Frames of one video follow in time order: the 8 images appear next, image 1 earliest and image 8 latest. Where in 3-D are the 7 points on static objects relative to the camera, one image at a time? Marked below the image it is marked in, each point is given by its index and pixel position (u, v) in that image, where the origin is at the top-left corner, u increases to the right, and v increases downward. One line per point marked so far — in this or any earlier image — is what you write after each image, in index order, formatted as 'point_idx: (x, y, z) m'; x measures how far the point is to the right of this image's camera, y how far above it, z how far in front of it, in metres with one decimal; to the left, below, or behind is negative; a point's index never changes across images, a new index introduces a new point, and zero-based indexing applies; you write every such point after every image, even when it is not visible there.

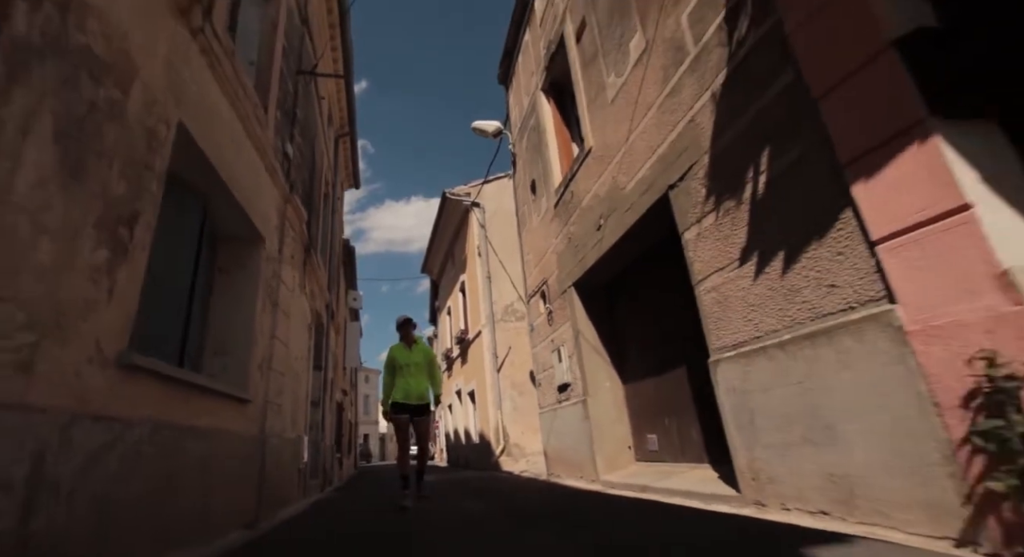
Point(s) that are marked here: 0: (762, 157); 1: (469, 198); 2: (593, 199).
0: (+1.6, +0.8, +2.9) m
1: (-1.2, +2.4, +13.5) m
2: (+1.0, +1.0, +5.7) m
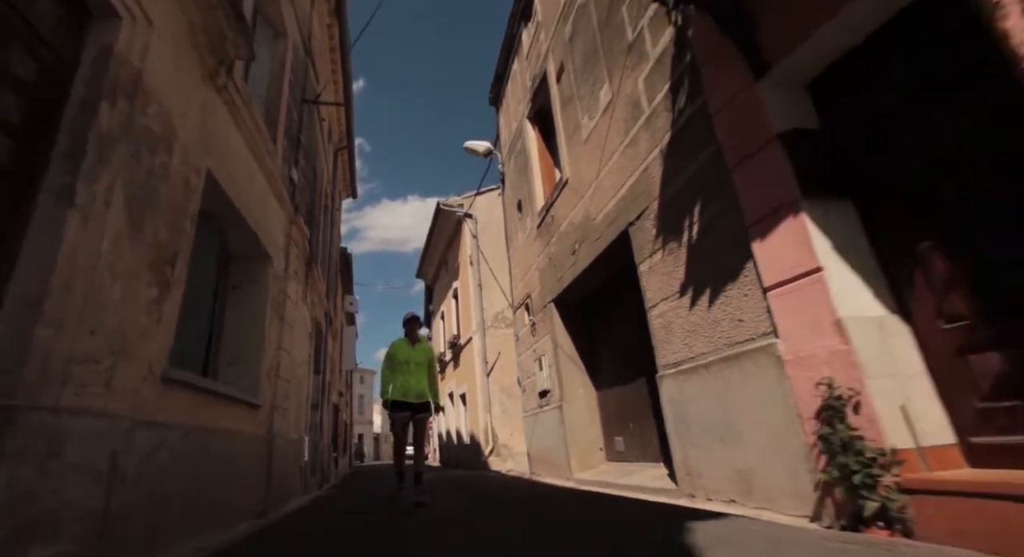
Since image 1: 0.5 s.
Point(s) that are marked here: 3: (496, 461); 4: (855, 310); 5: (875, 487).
0: (+1.4, +0.5, +3.6) m
1: (-1.5, +2.1, +14.2) m
2: (+0.8, +0.7, +6.4) m
3: (-0.3, -4.4, +11.6) m
4: (+1.8, -0.1, +2.4) m
5: (+1.7, -0.9, +2.2) m
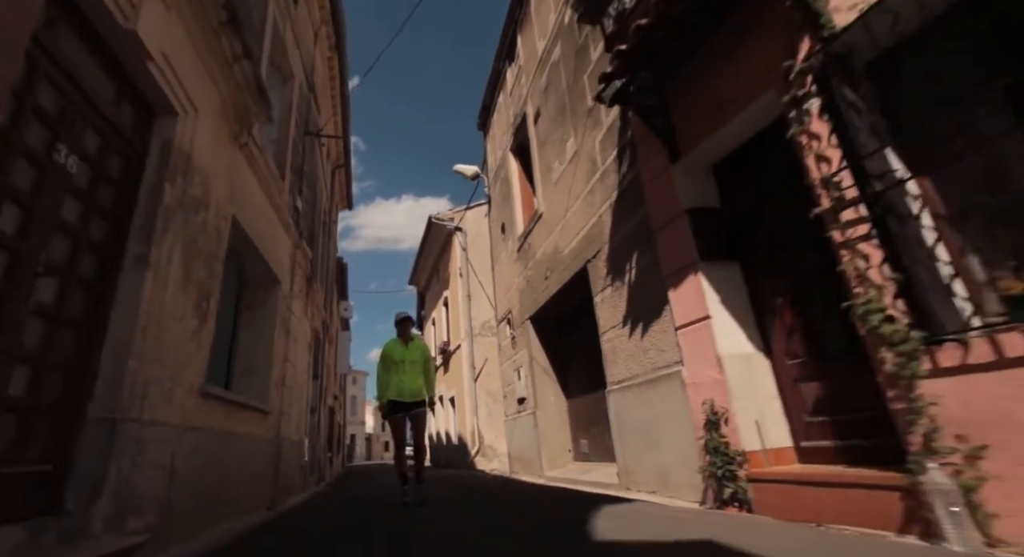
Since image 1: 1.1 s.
0: (+1.1, +0.2, +4.5) m
1: (-1.9, +1.8, +15.0) m
2: (+0.5, +0.4, +7.2) m
3: (-0.7, -4.7, +12.4) m
4: (+1.6, -0.5, +3.3) m
5: (+1.5, -1.3, +3.1) m
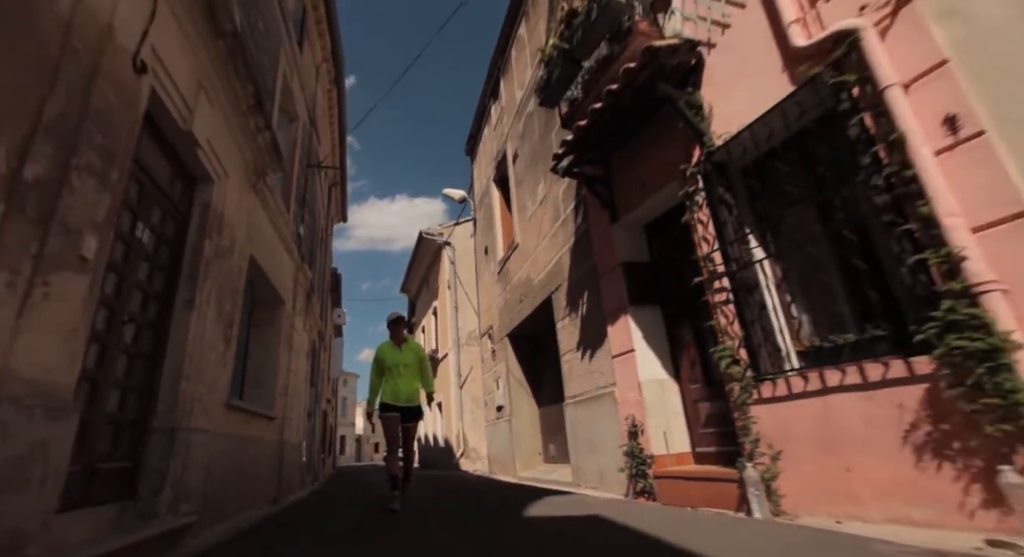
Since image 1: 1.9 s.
0: (+0.8, -0.2, +5.5) m
1: (-2.3, +1.4, +16.0) m
2: (+0.1, 0.0, +8.2) m
3: (-1.2, -5.1, +13.4) m
4: (+1.3, -0.9, +4.3) m
5: (+1.2, -1.7, +4.1) m
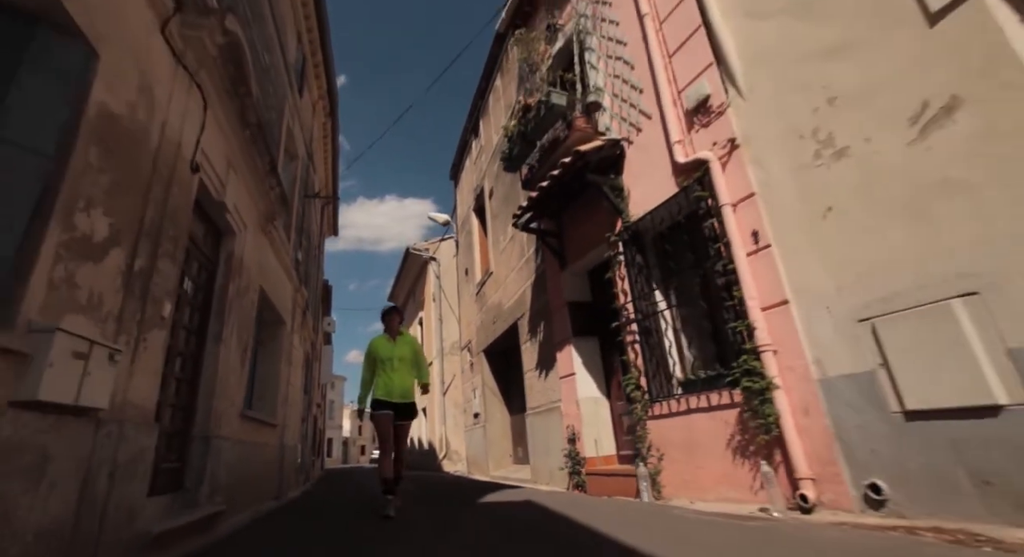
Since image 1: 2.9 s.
0: (+0.4, -0.7, +6.7) m
1: (-3.0, +0.9, +17.1) m
2: (-0.4, -0.5, +9.4) m
3: (-1.9, -5.6, +14.5) m
4: (+0.9, -1.3, +5.5) m
5: (+0.8, -2.1, +5.3) m
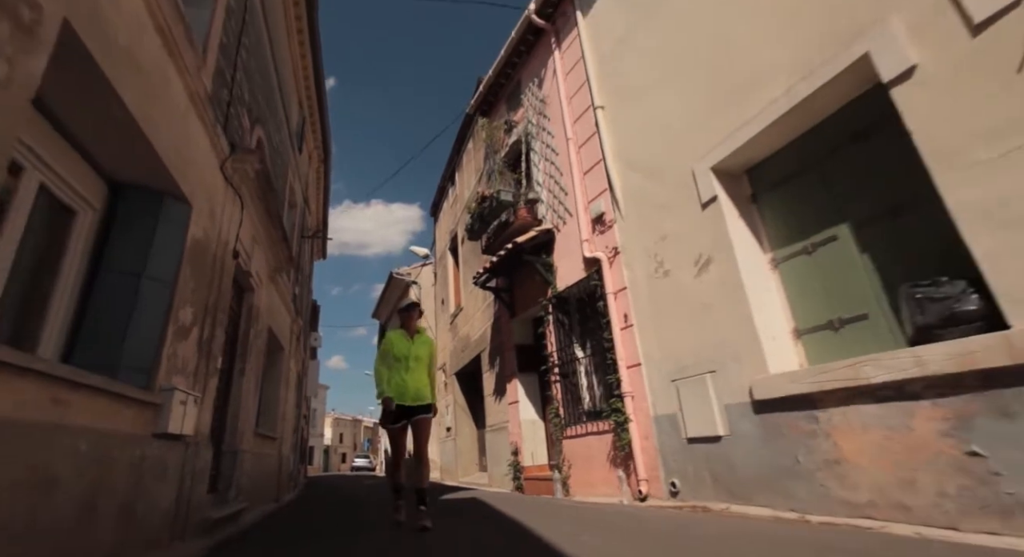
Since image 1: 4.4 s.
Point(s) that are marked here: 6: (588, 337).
0: (-0.3, -1.4, +8.3) m
1: (-4.0, 0.0, +18.6) m
2: (-1.1, -1.3, +11.0) m
3: (-2.8, -6.5, +16.0) m
4: (+0.2, -2.1, +7.2) m
5: (+0.1, -2.9, +6.9) m
6: (+0.9, -0.7, +6.0) m
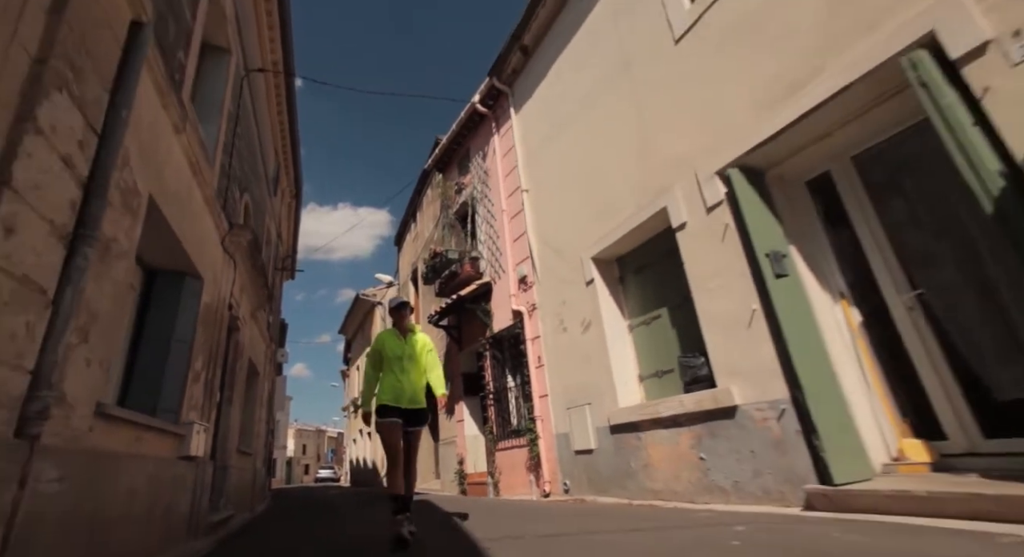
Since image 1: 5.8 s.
0: (-1.3, -2.2, +9.9) m
1: (-5.7, -0.9, +19.9) m
2: (-2.3, -2.1, +12.5) m
3: (-4.4, -7.3, +17.2) m
4: (-0.7, -2.8, +8.7) m
5: (-0.8, -3.6, +8.5) m
6: (+0.1, -1.5, +7.6) m
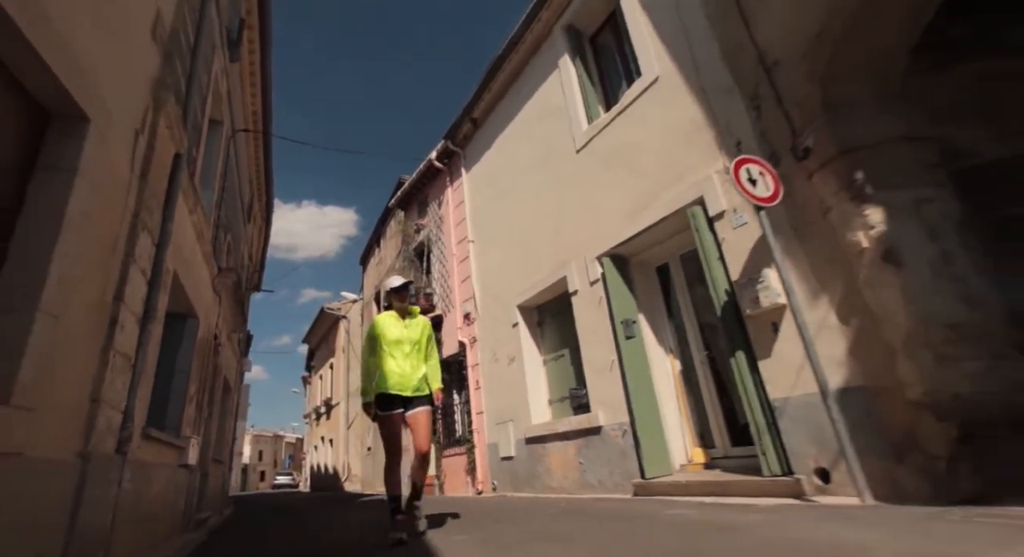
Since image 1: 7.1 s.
0: (-2.5, -2.8, +11.2) m
1: (-7.6, -1.5, +21.0) m
2: (-3.7, -2.7, +13.8) m
3: (-6.2, -8.0, +18.3) m
4: (-1.9, -3.5, +10.1) m
5: (-1.9, -4.2, +9.9) m
6: (-1.0, -2.1, +9.1) m
